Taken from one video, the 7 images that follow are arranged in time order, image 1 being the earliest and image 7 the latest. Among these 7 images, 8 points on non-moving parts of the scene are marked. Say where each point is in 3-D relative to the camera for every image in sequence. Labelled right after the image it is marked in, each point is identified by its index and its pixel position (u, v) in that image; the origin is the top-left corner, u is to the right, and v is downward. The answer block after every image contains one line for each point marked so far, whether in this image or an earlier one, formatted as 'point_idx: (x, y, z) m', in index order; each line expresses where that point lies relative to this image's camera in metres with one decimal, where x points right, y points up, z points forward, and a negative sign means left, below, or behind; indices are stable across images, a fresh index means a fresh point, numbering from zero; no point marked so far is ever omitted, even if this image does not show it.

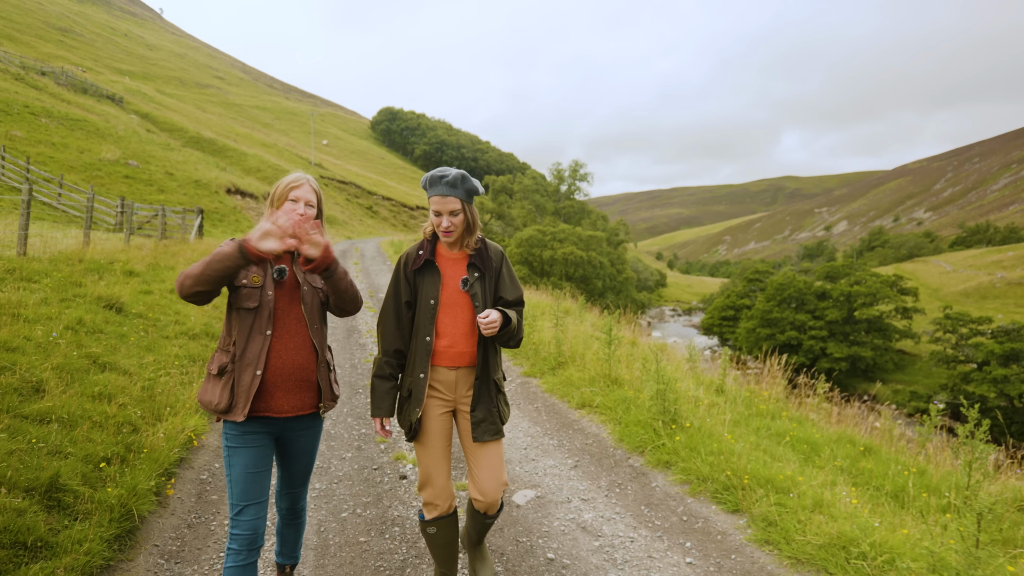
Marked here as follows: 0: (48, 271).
0: (-9.1, +0.3, +9.1) m
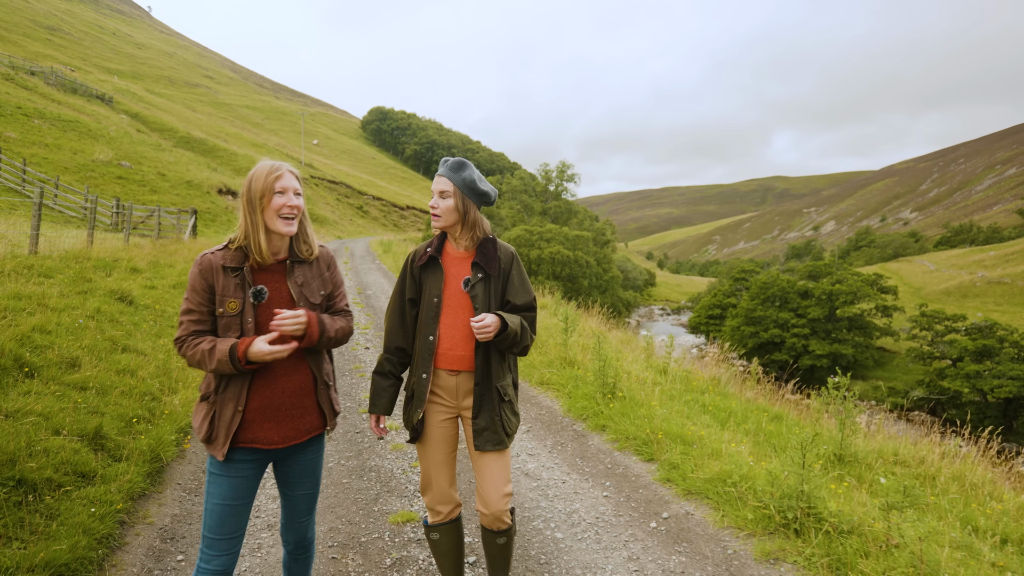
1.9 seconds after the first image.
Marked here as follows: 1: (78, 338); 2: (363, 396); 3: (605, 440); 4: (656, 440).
0: (-9.7, +0.4, +9.9) m
1: (-5.9, -0.7, +6.2) m
2: (-2.5, -1.8, +7.7) m
3: (+1.2, -2.0, +6.1) m
4: (+1.8, -1.9, +5.7) m
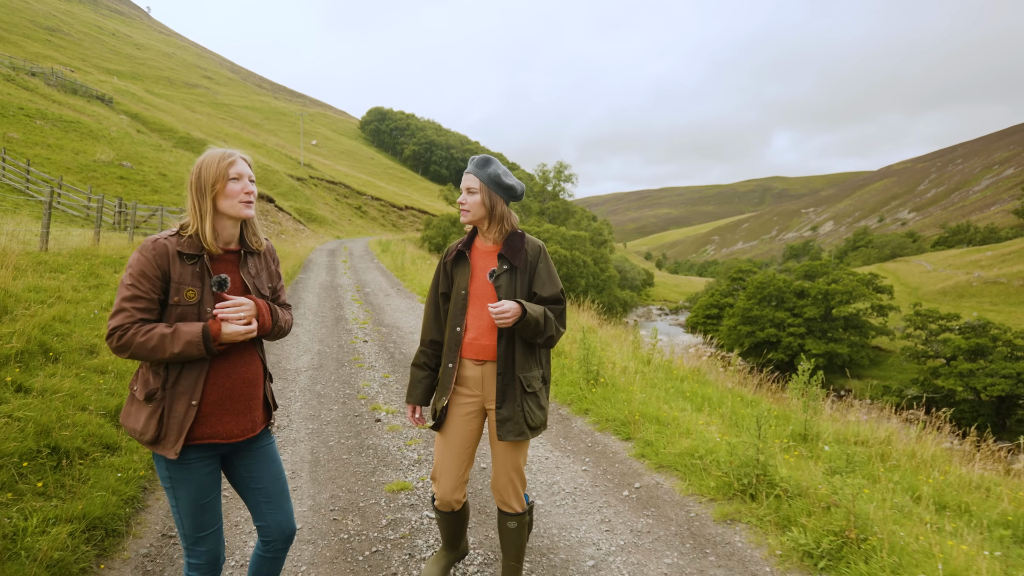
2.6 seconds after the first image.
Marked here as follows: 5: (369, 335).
0: (-9.9, +0.5, +10.4) m
1: (-6.0, -0.6, +6.7) m
2: (-2.6, -1.7, +8.1) m
3: (+1.0, -1.9, +6.5) m
4: (+1.6, -1.7, +6.1) m
5: (-3.5, -1.2, +11.4) m
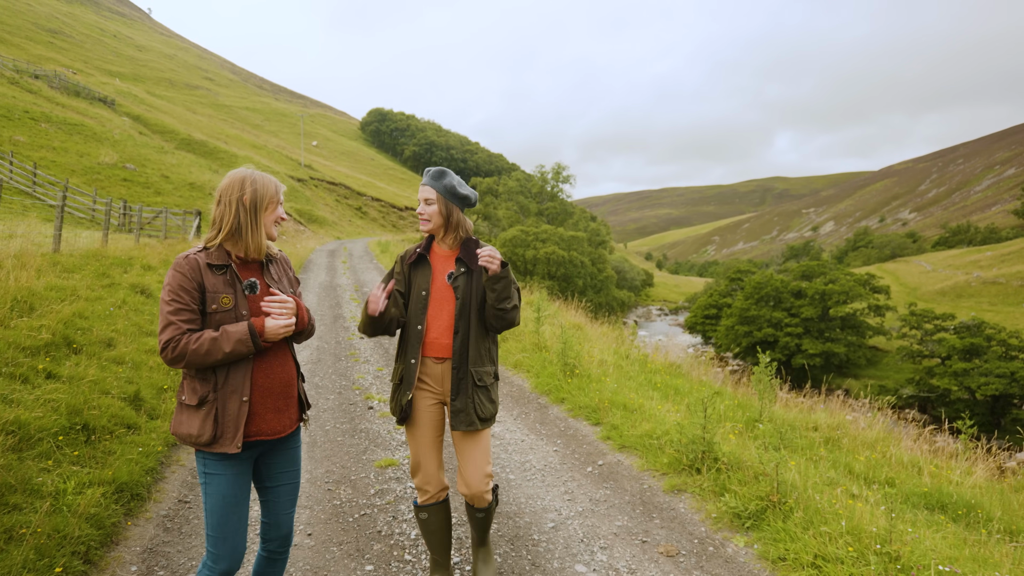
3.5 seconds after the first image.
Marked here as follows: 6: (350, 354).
0: (-10.1, +0.5, +11.0) m
1: (-6.3, -0.5, +7.3) m
2: (-2.9, -1.6, +8.7) m
3: (+0.8, -1.9, +7.1) m
4: (+1.3, -1.7, +6.7) m
5: (-3.8, -1.1, +12.0) m
6: (-3.5, -1.4, +10.1) m
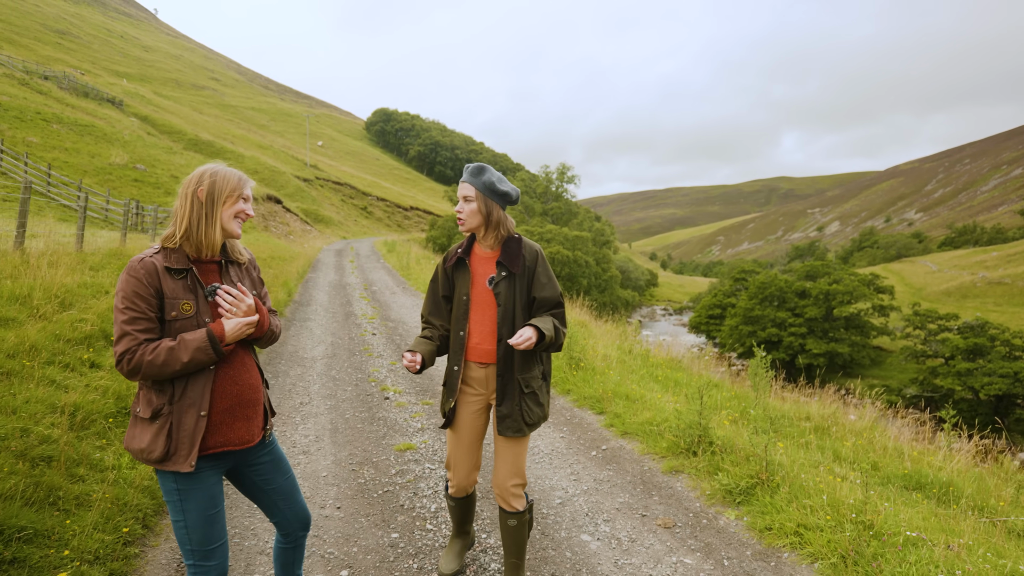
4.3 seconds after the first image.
0: (-10.0, +0.6, +11.4) m
1: (-6.2, -0.5, +7.7) m
2: (-2.8, -1.6, +9.1) m
3: (+0.9, -1.8, +7.5) m
4: (+1.4, -1.7, +7.1) m
5: (-3.6, -1.1, +12.4) m
6: (-3.4, -1.4, +10.5) m
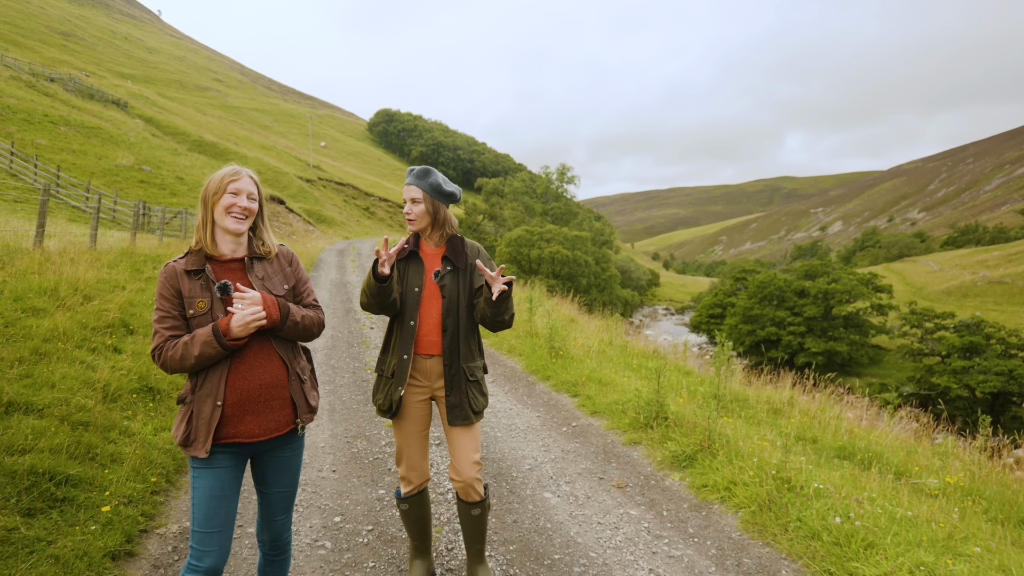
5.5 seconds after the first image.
0: (-10.2, +0.7, +12.1) m
1: (-6.4, -0.4, +8.4) m
2: (-3.0, -1.5, +9.8) m
3: (+0.6, -1.7, +8.1) m
4: (+1.2, -1.6, +7.8) m
5: (-3.9, -1.0, +13.1) m
6: (-3.6, -1.3, +11.2) m
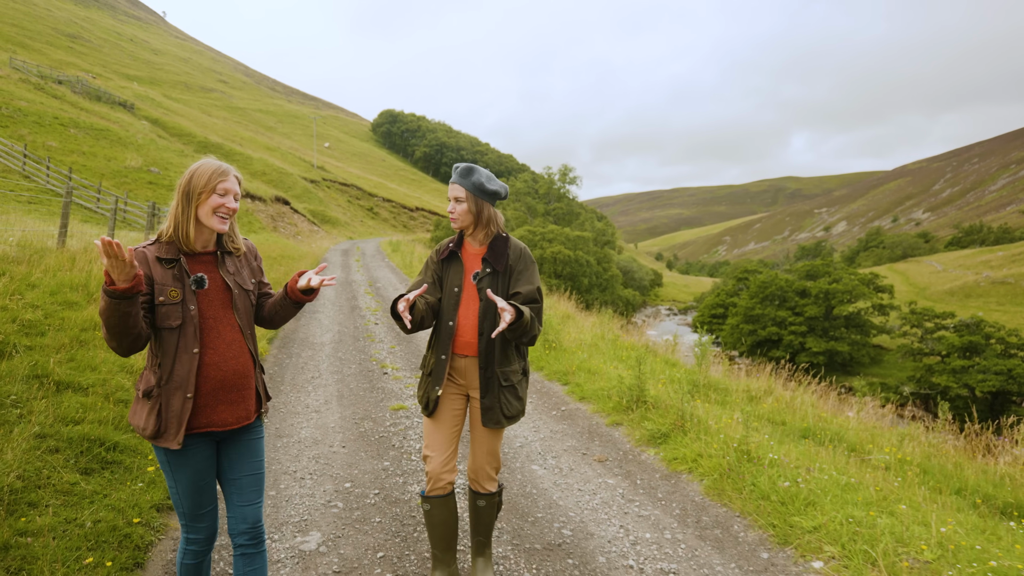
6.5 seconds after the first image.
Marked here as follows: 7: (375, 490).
0: (-10.3, +0.8, +12.8) m
1: (-6.5, -0.3, +9.0) m
2: (-3.1, -1.4, +10.3) m
3: (+0.5, -1.6, +8.7) m
4: (+1.1, -1.5, +8.3) m
5: (-3.9, -0.9, +13.7) m
6: (-3.7, -1.2, +11.8) m
7: (-1.5, -2.1, +4.9) m
